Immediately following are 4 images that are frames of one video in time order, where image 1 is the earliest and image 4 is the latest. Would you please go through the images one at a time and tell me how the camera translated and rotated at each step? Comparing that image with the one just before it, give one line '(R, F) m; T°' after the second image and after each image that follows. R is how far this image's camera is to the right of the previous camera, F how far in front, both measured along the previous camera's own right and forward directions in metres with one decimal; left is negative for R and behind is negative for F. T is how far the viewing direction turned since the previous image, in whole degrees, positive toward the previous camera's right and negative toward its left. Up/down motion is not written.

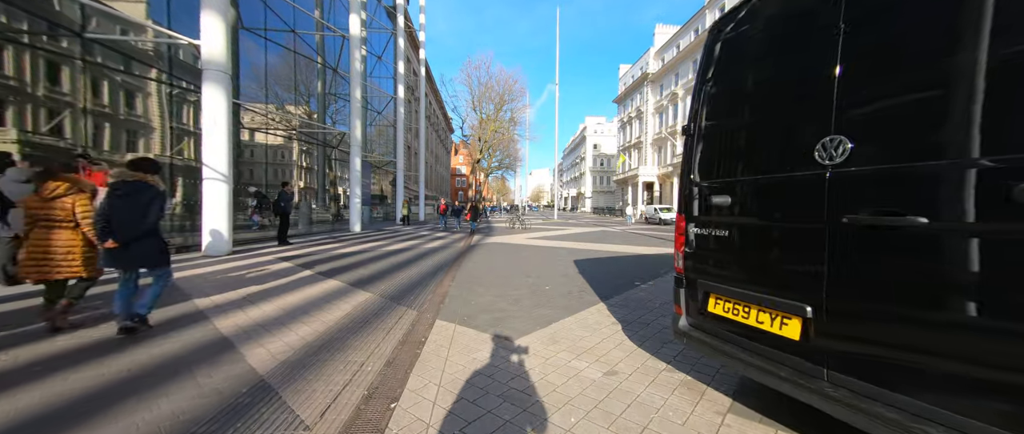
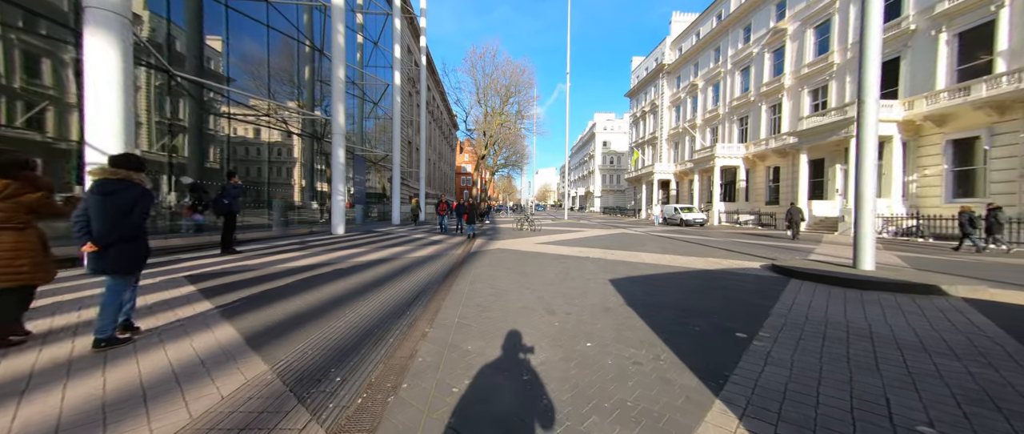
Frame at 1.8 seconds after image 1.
(-0.1, +2.0) m; -1°
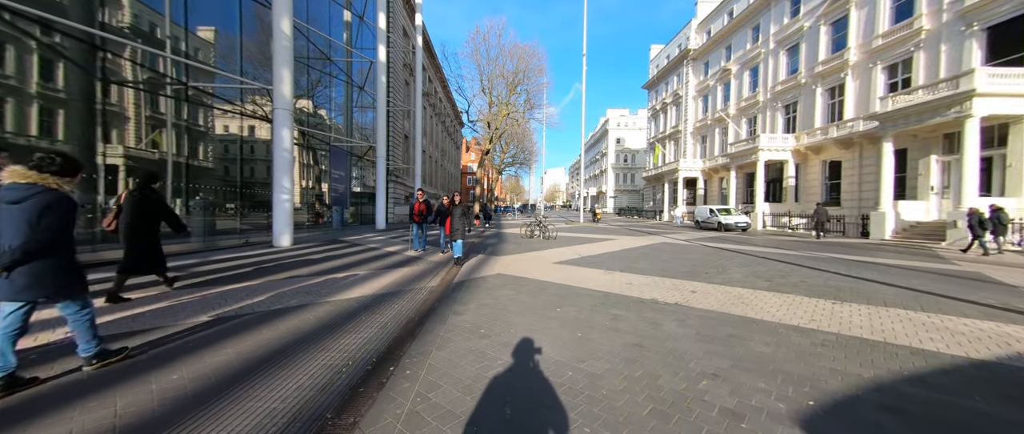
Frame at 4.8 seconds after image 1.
(0.0, +3.3) m; -2°
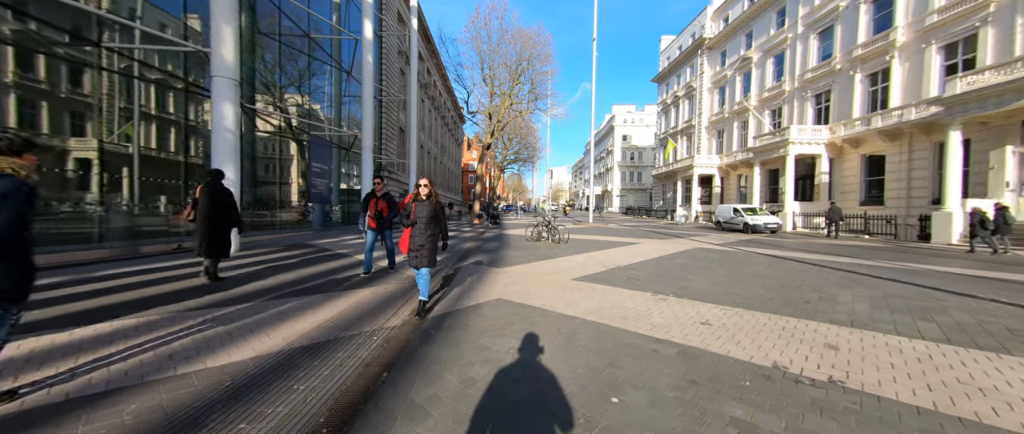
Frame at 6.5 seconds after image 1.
(-0.1, +2.0) m; 0°
